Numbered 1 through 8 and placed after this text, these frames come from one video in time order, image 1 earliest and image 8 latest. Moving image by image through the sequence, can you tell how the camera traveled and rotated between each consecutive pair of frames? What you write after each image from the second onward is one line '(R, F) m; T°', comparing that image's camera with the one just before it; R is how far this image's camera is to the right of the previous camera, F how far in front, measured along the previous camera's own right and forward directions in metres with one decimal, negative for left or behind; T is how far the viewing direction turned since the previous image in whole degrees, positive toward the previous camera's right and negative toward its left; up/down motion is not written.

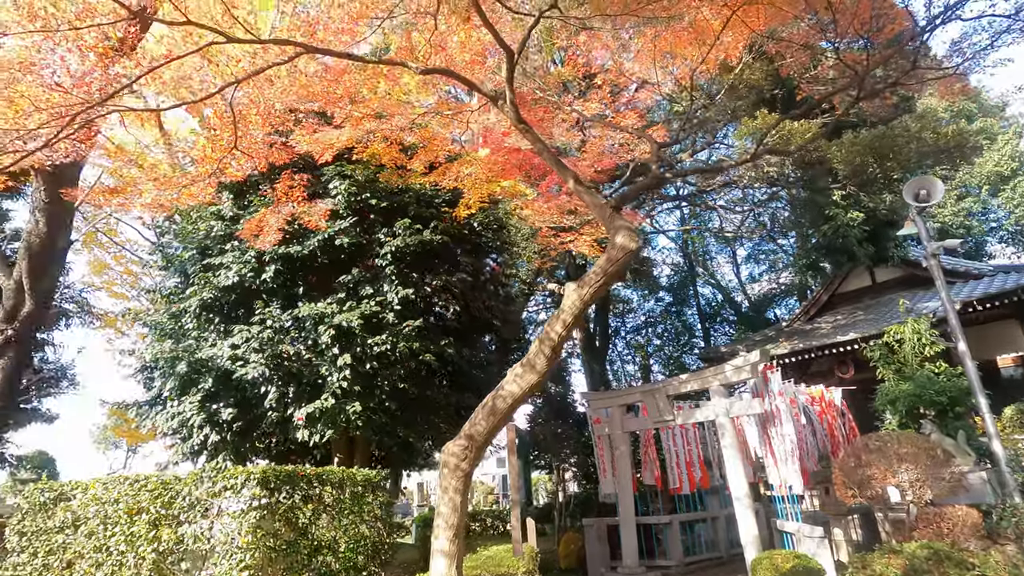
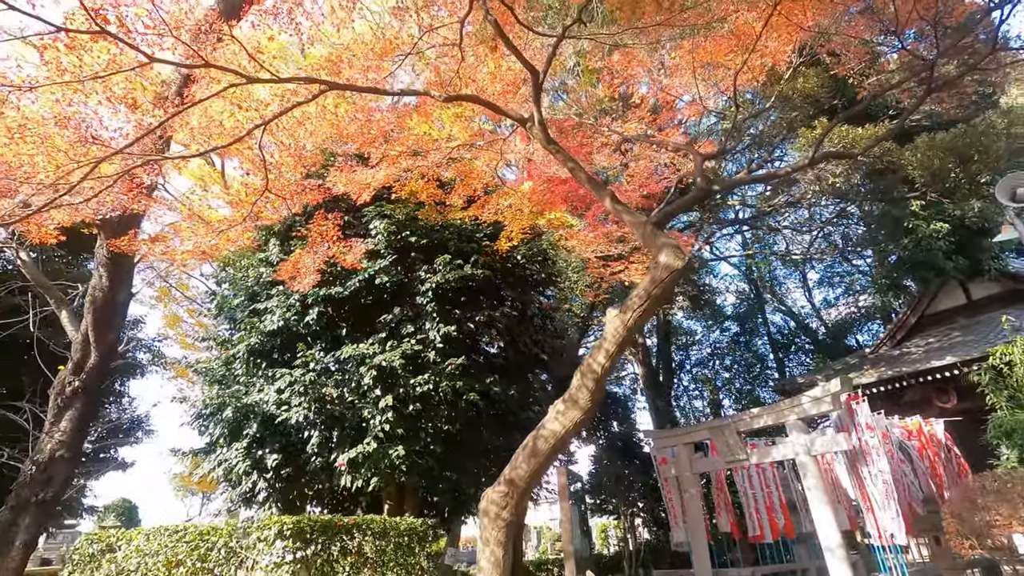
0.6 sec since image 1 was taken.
(+0.2, +0.4) m; -6°
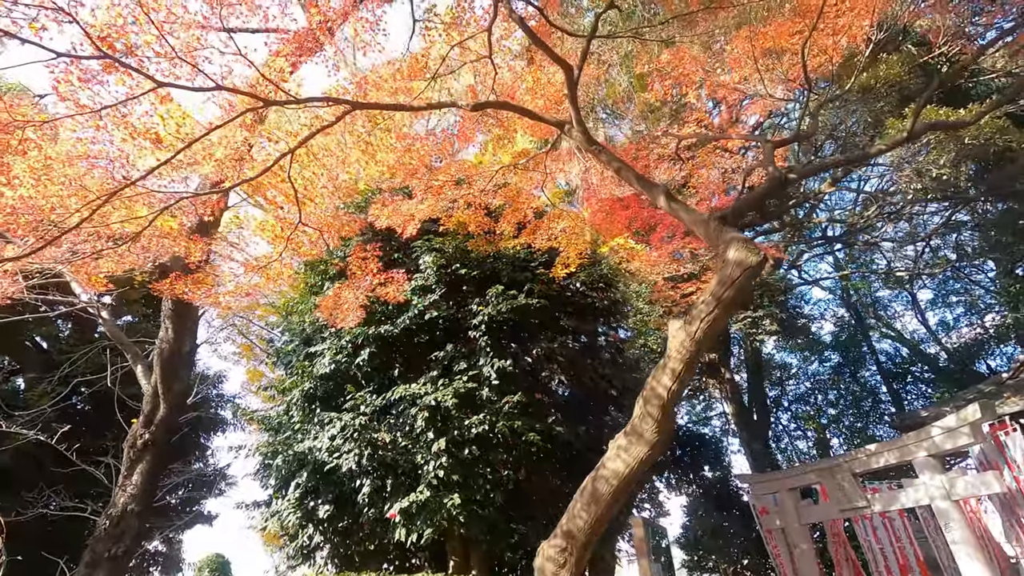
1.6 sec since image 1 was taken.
(+0.3, +0.6) m; -8°
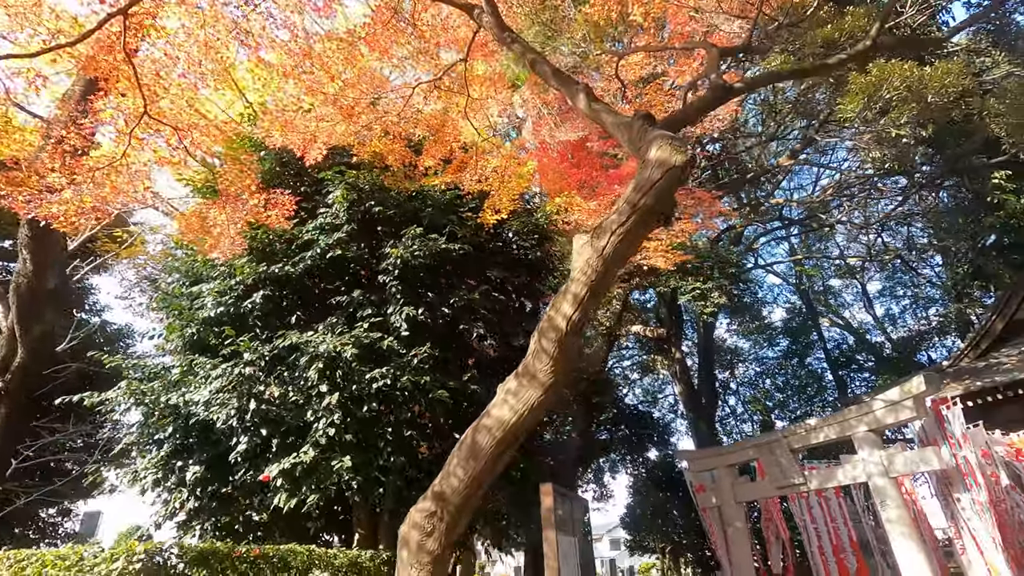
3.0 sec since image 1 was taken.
(+0.6, +0.8) m; +4°
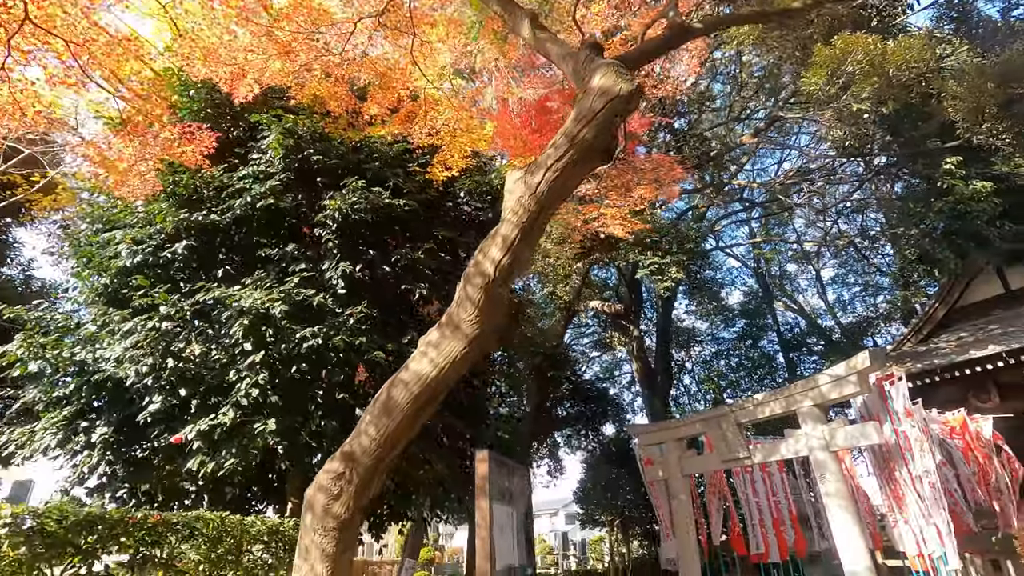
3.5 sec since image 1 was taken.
(+0.2, +0.3) m; +4°
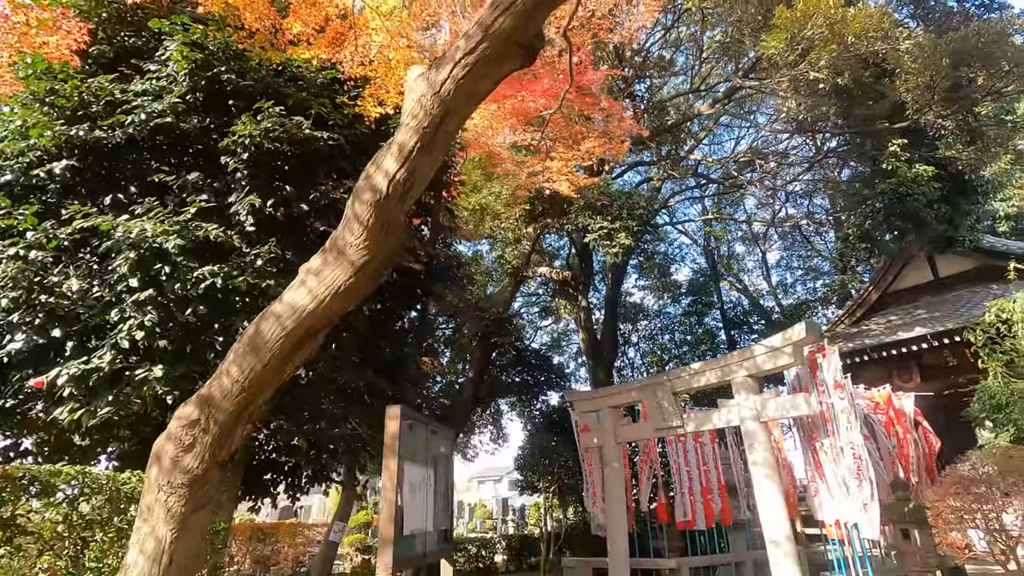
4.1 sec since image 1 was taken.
(+0.3, +0.4) m; +5°
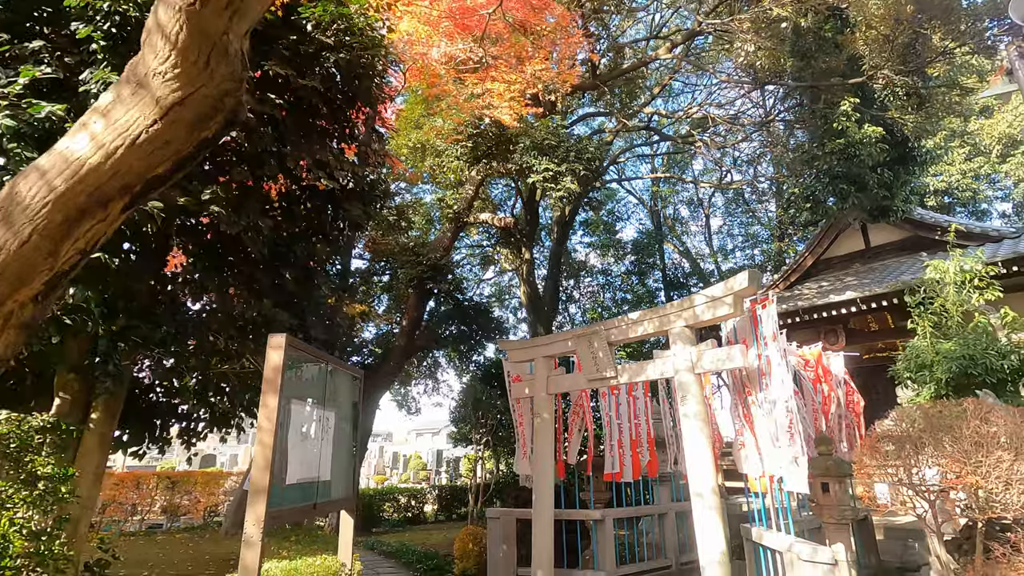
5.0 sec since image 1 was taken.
(+0.2, +0.6) m; +6°
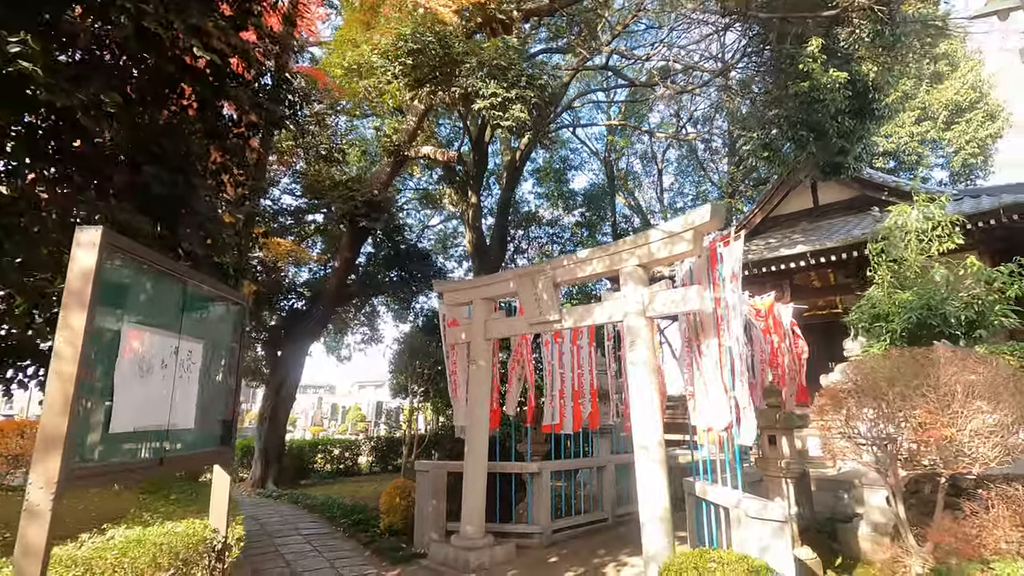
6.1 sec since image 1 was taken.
(+0.2, +0.9) m; +5°
